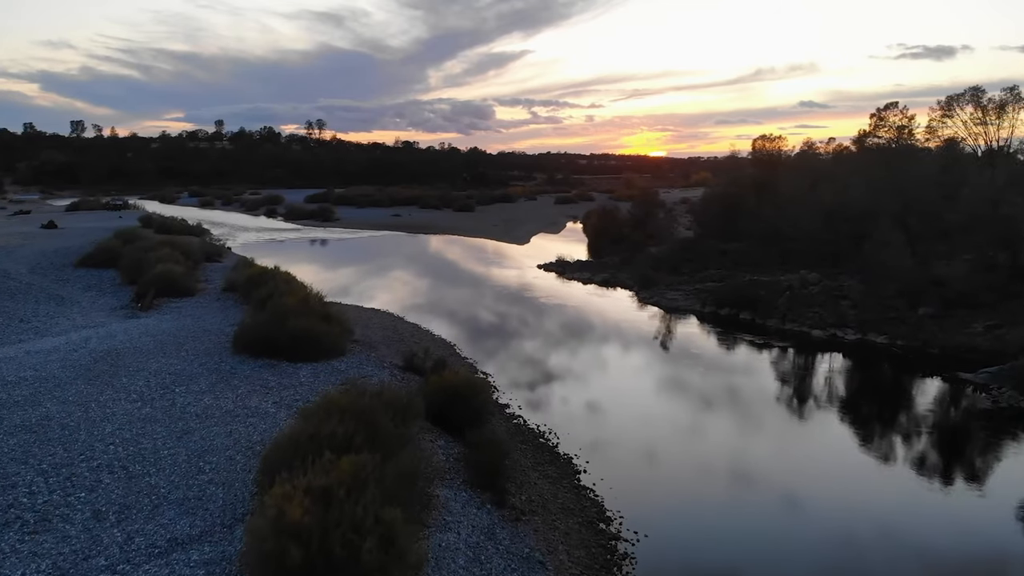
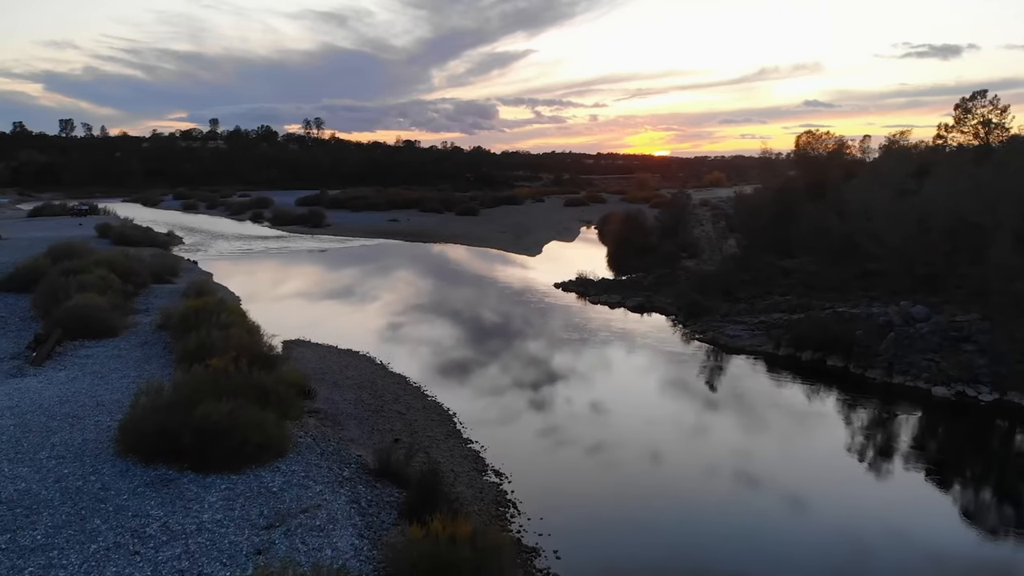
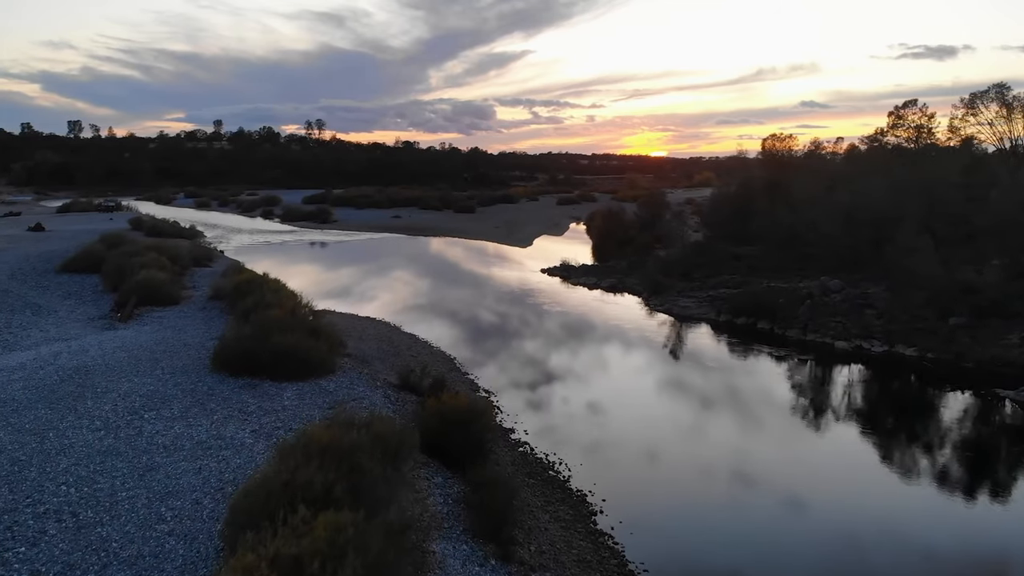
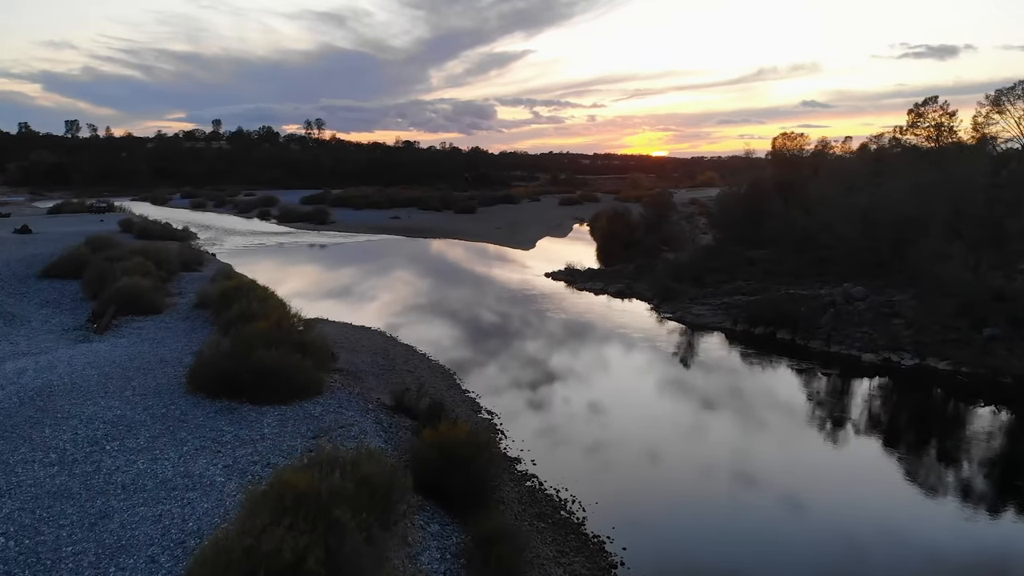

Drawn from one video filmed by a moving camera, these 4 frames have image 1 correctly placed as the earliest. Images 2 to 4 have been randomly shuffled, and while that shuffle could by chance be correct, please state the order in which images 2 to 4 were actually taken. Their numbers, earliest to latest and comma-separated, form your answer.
3, 4, 2
